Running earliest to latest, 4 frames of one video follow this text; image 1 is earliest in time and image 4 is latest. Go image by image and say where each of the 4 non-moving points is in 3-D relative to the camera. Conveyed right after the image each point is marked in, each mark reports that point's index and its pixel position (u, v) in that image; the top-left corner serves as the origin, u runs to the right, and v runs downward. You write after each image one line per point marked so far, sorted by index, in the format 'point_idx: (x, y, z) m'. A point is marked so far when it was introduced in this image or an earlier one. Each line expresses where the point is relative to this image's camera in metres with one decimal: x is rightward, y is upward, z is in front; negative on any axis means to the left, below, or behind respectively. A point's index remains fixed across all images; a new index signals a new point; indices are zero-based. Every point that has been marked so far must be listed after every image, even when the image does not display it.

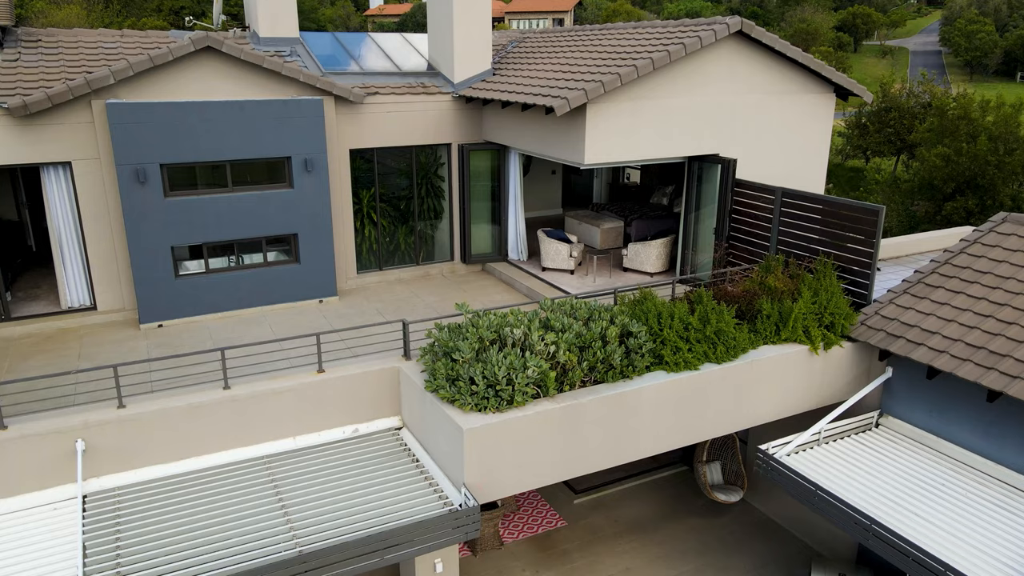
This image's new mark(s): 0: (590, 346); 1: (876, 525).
0: (+0.9, -0.7, +8.4) m
1: (+4.2, -2.7, +7.8) m
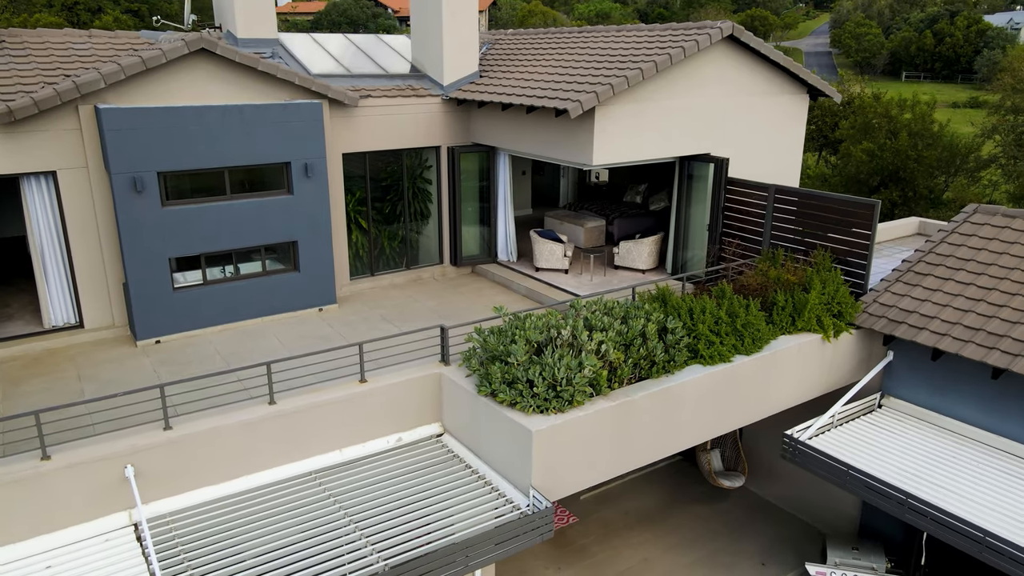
0: (+1.5, -0.7, +8.6) m
1: (+4.8, -2.5, +8.3) m
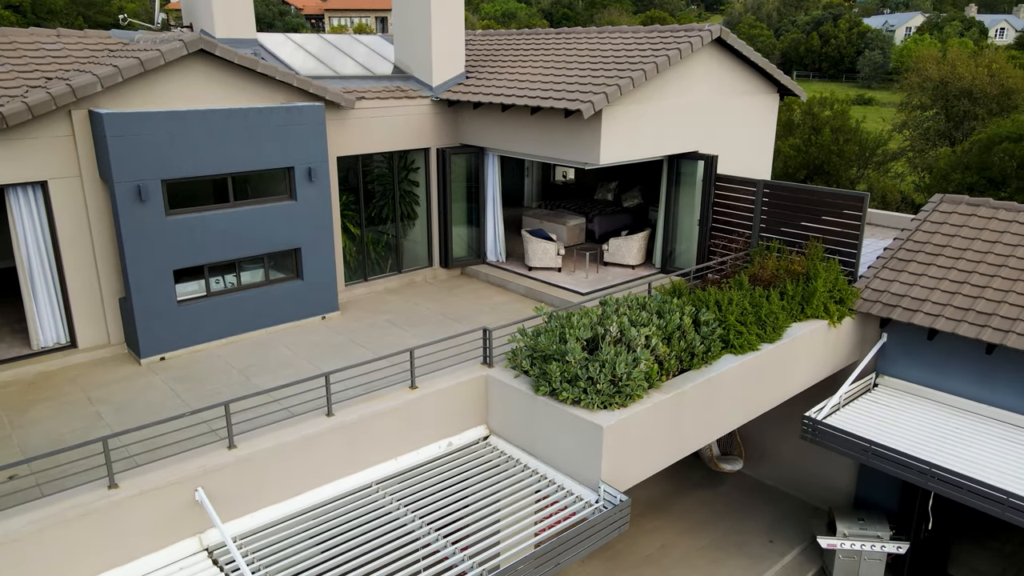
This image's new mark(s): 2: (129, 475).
0: (+2.1, -0.6, +8.9) m
1: (+5.5, -2.3, +9.0) m
2: (-3.6, -1.8, +6.5) m
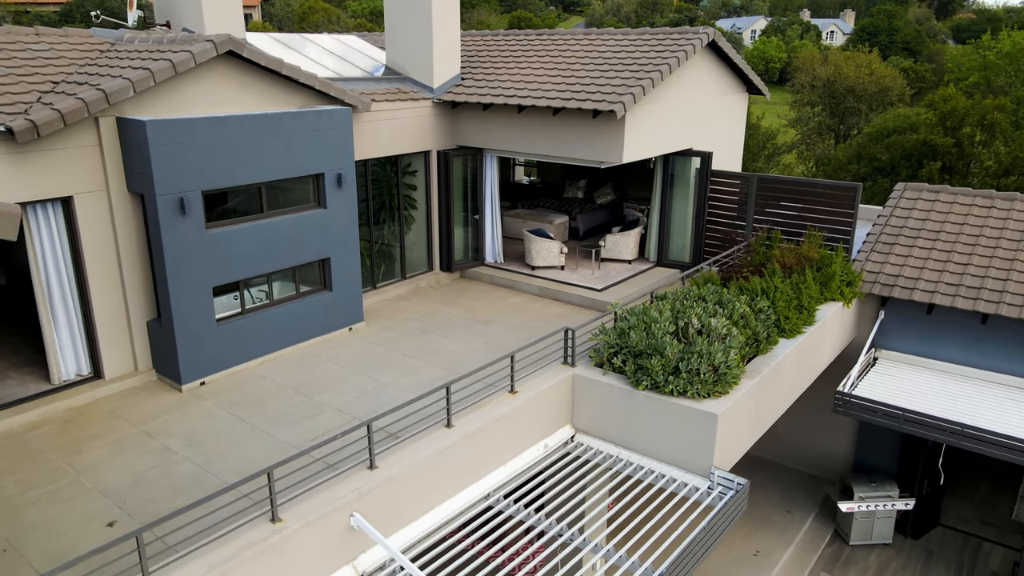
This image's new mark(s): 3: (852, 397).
0: (+3.1, -0.5, +9.4) m
1: (+6.6, -2.0, +10.1) m
2: (-2.0, -1.9, +6.1) m
3: (+5.3, -1.7, +10.9) m
